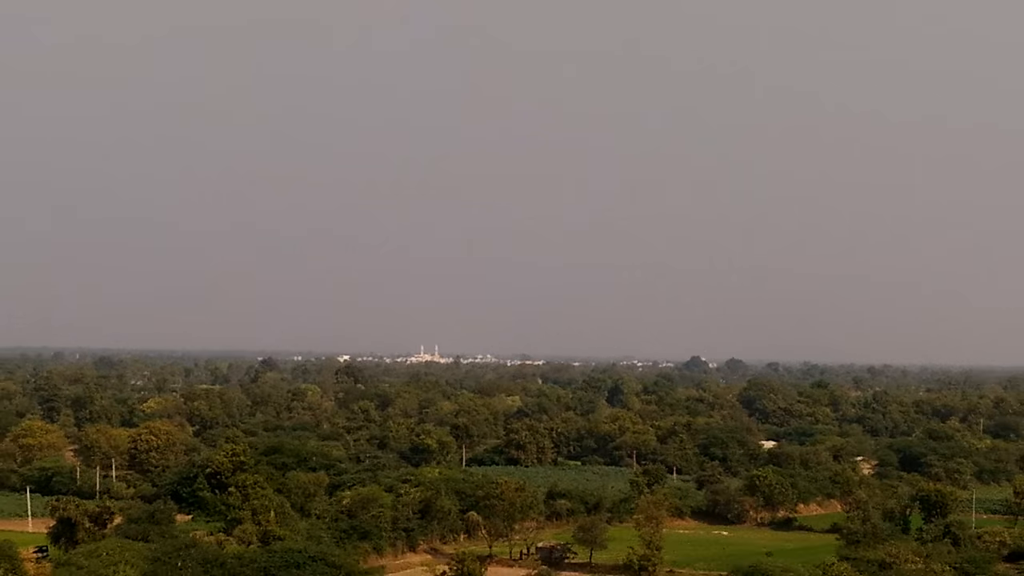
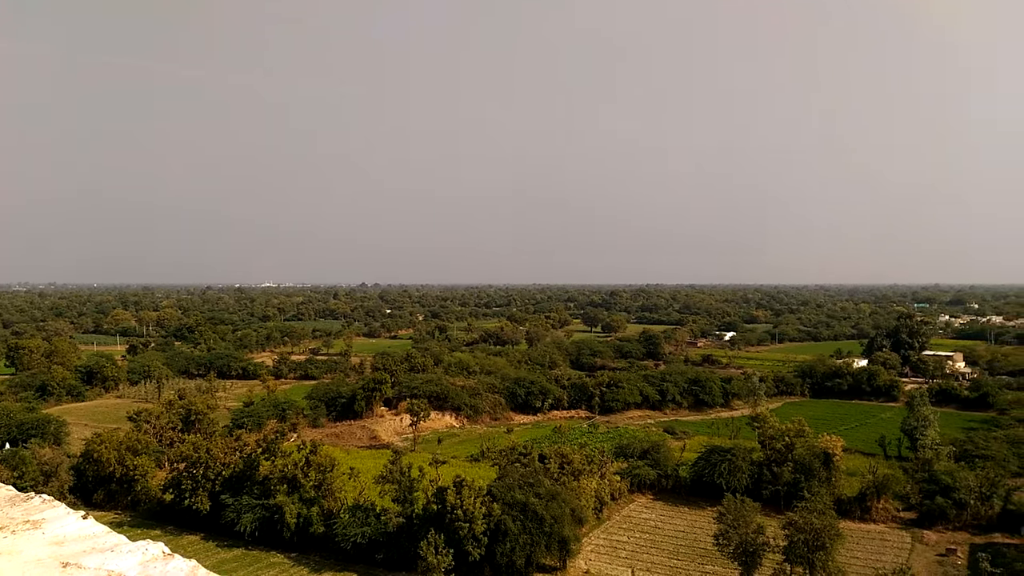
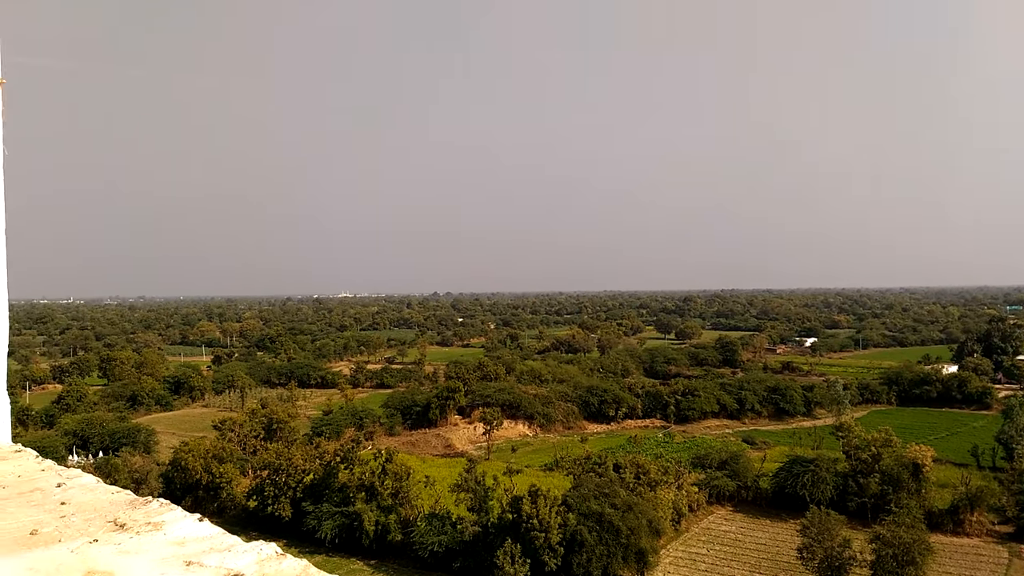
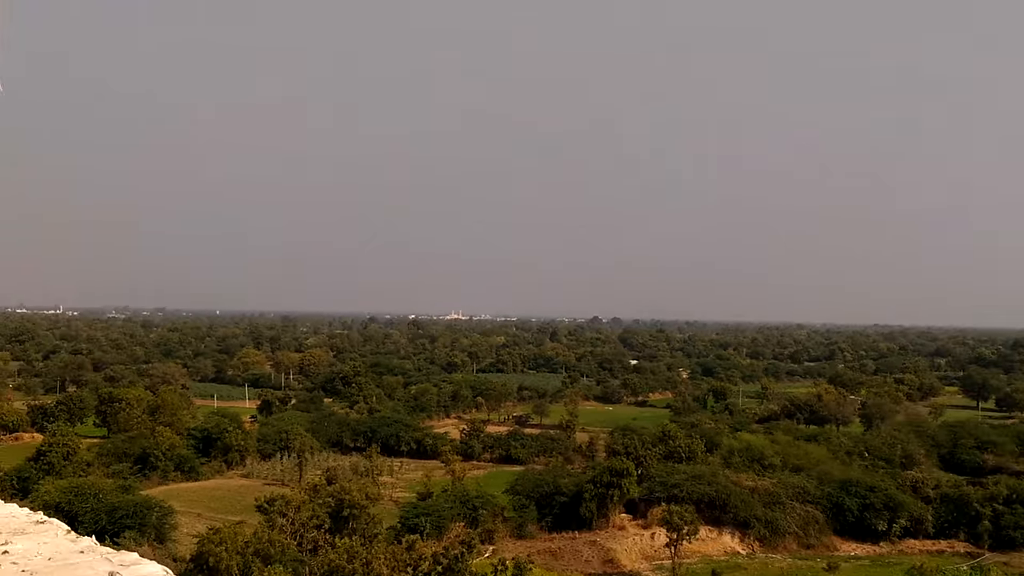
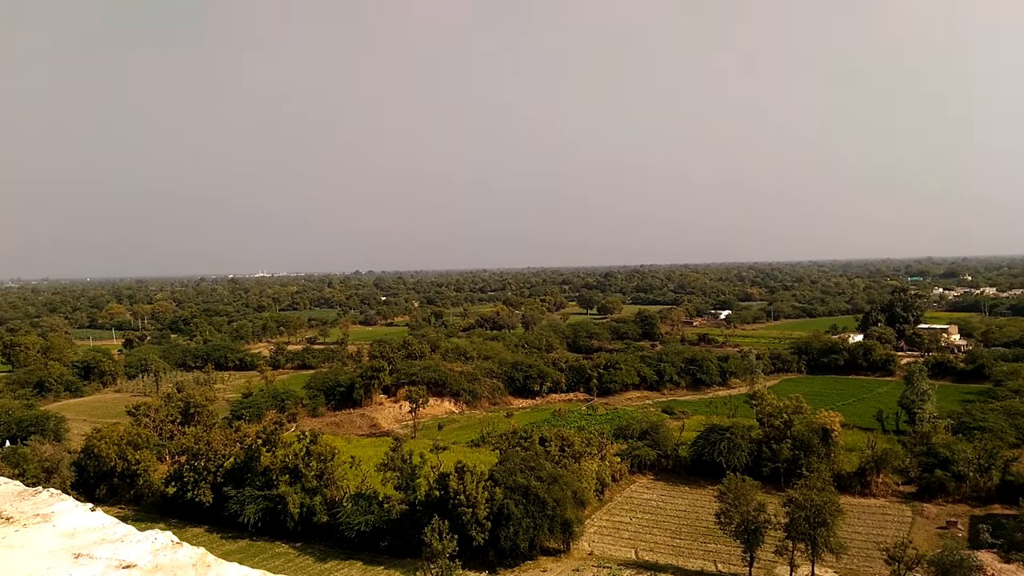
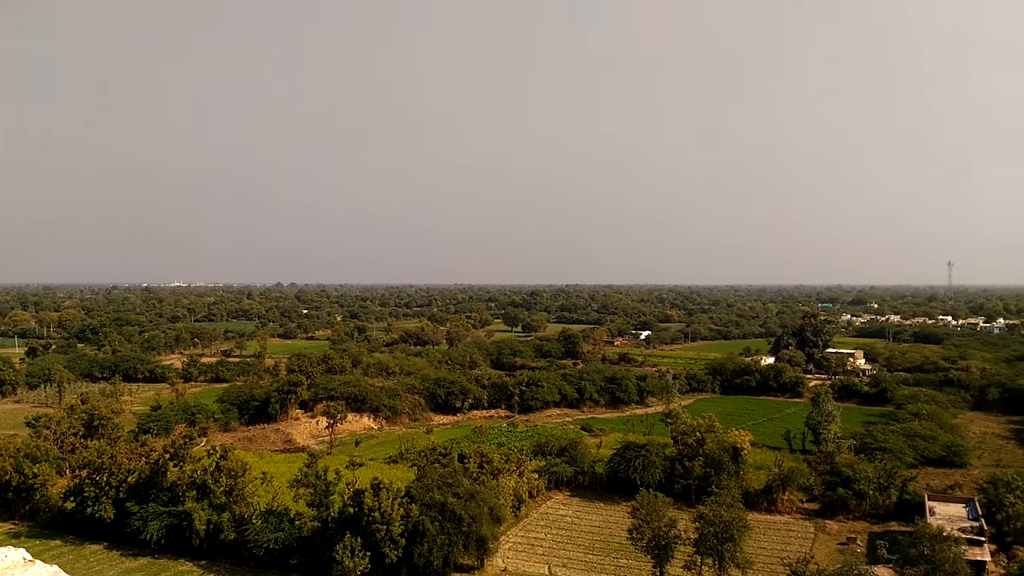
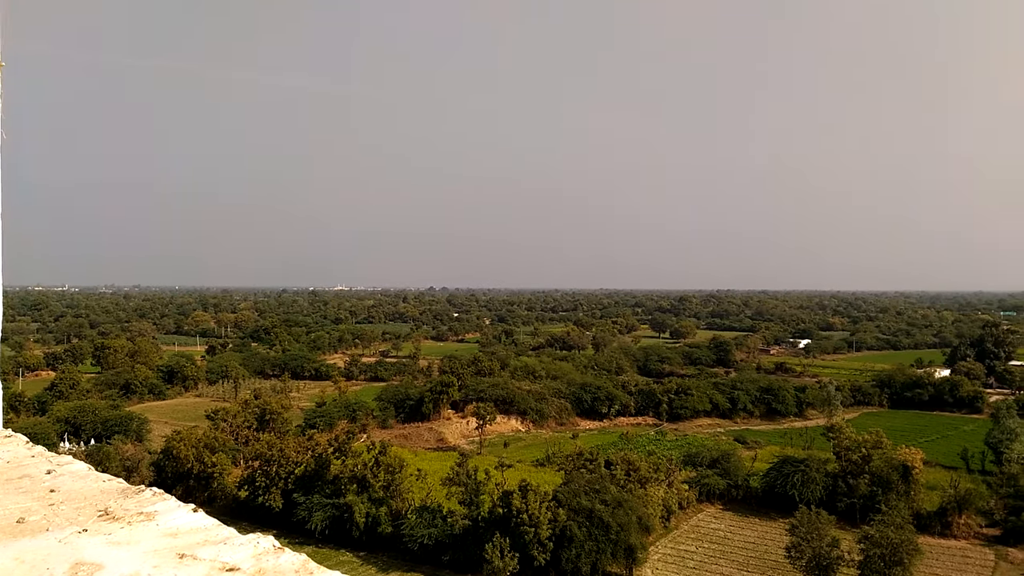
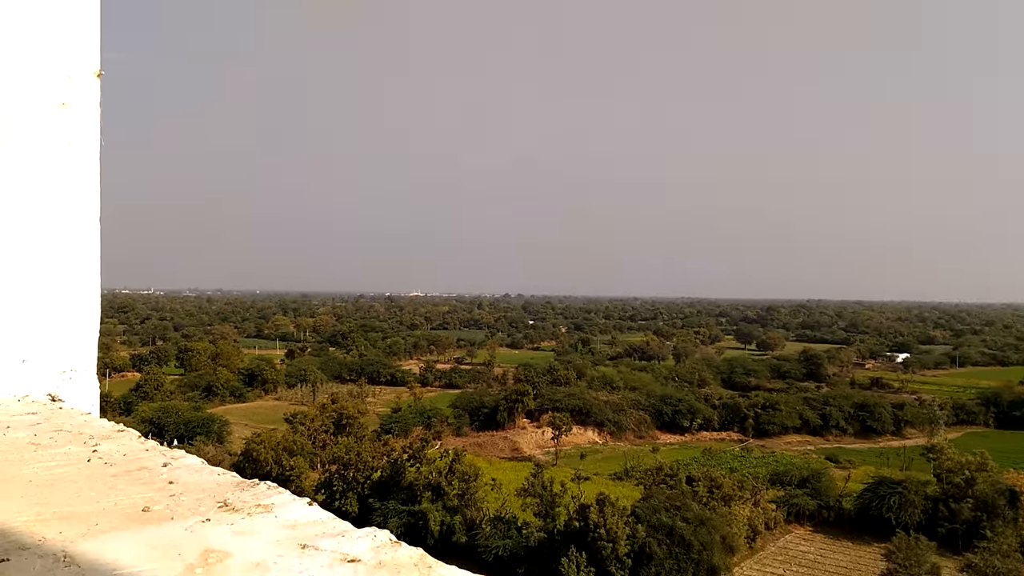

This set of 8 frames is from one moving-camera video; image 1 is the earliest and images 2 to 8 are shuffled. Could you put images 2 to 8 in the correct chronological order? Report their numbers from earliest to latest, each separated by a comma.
4, 8, 7, 2, 6, 5, 3
